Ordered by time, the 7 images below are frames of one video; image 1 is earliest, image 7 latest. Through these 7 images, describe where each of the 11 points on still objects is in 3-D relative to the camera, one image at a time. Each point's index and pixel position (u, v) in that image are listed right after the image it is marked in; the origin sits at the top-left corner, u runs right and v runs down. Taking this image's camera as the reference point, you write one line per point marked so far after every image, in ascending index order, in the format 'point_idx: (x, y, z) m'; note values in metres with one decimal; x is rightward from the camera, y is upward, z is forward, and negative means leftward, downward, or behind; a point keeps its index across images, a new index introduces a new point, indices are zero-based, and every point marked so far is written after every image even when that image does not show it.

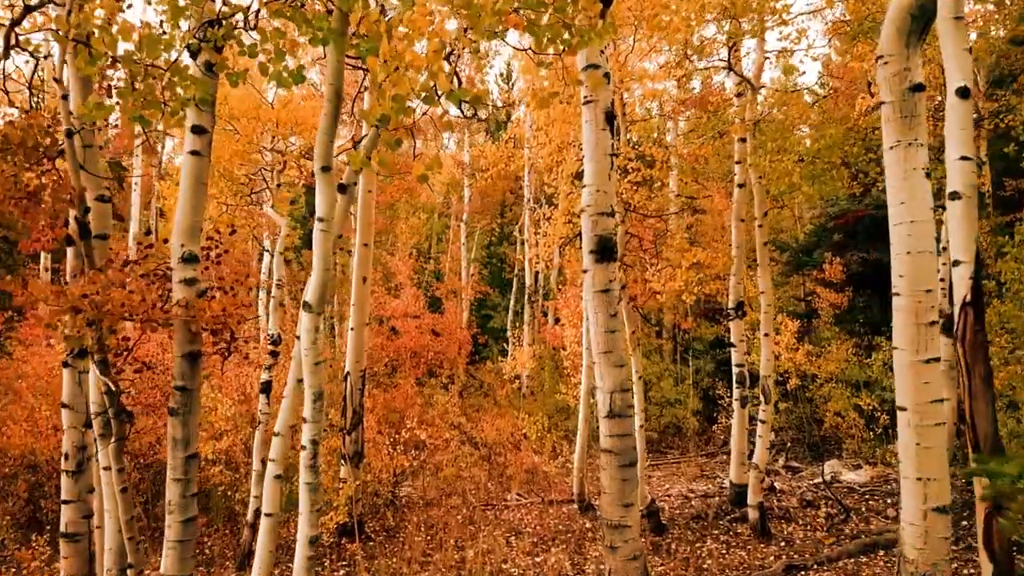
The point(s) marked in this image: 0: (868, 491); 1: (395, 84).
0: (+5.3, -3.0, +10.3) m
1: (-0.5, +0.9, +3.0) m
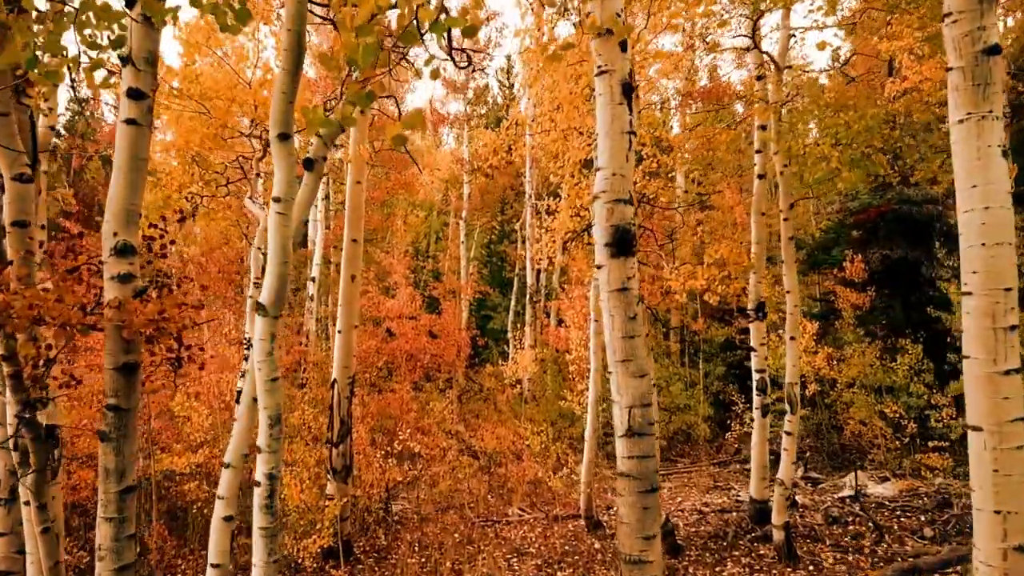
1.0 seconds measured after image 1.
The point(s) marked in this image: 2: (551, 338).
0: (+5.3, -3.0, +9.5) m
1: (-0.5, +0.9, +2.3) m
2: (+0.9, -1.2, +15.8) m
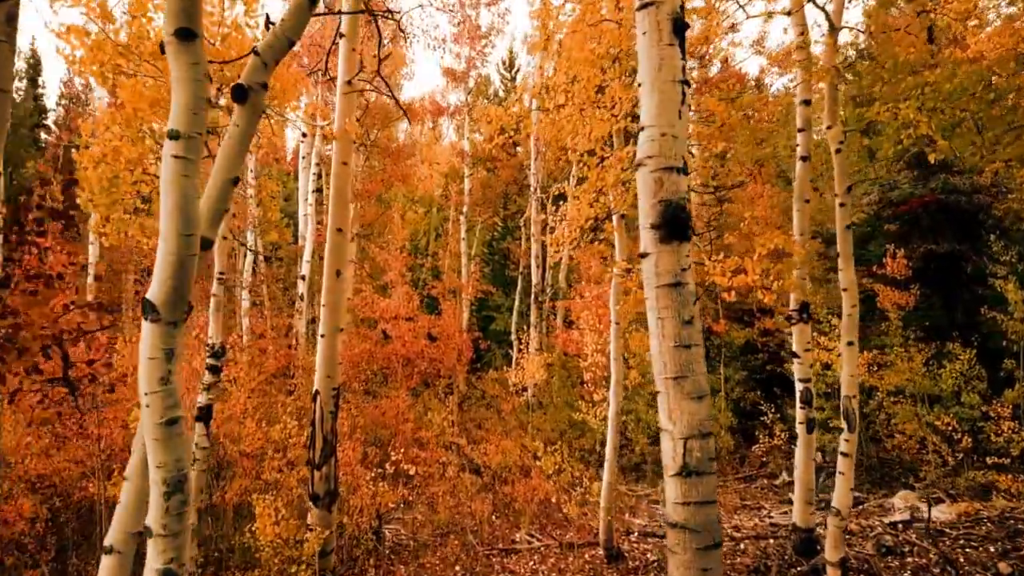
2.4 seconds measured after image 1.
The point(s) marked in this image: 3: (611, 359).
0: (+5.4, -3.0, +8.3) m
1: (-0.4, +0.9, +1.1) m
2: (+1.0, -1.1, +14.6) m
3: (+1.2, -0.9, +8.5) m
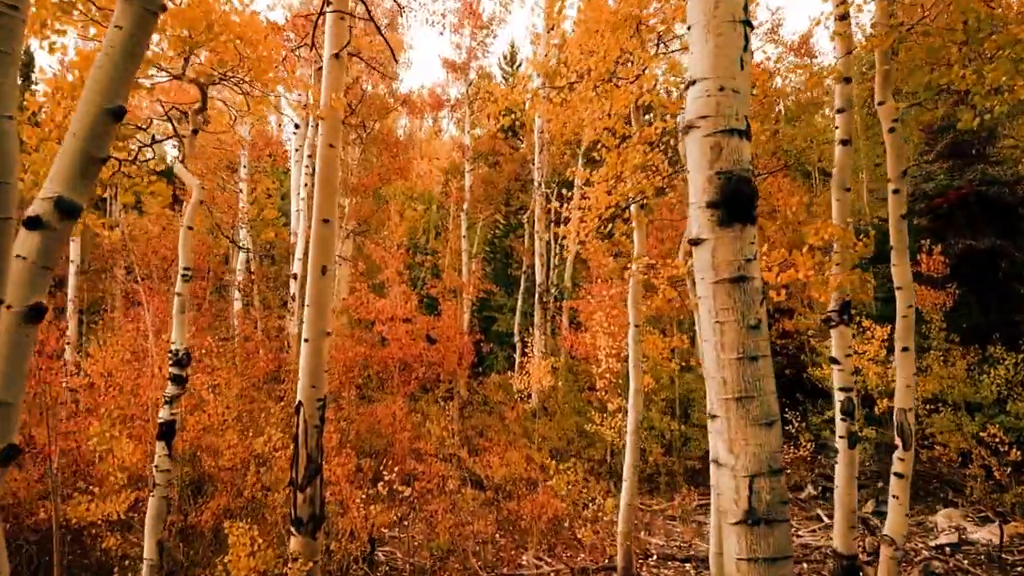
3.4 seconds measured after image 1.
0: (+5.5, -3.0, +7.5) m
1: (-0.3, +1.0, +0.3) m
2: (+1.1, -1.1, +13.8) m
3: (+1.3, -0.9, +7.7) m
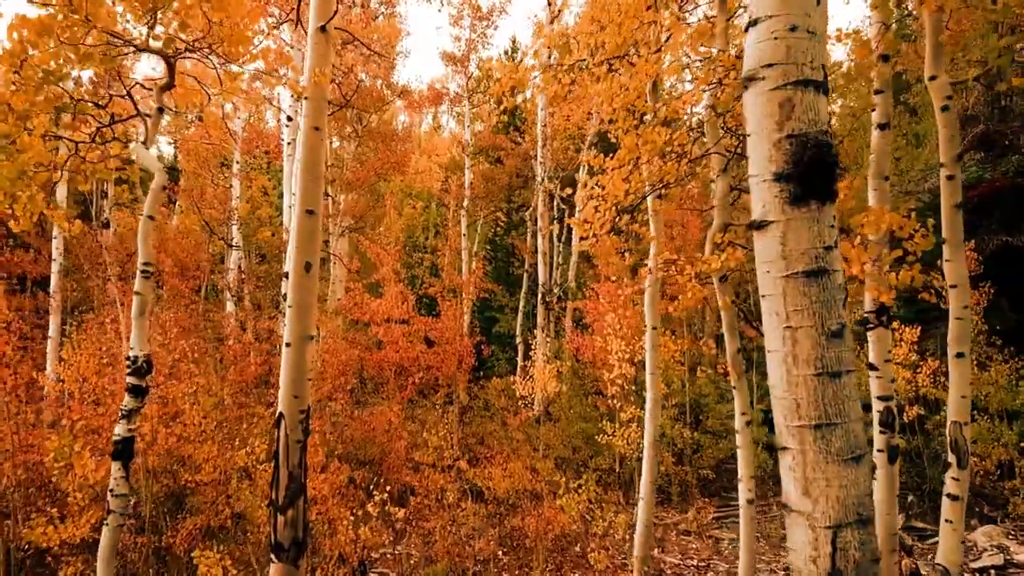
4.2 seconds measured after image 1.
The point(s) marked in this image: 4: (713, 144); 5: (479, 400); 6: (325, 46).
0: (+5.5, -2.9, +6.8) m
1: (-0.3, +1.0, -0.4) m
2: (+1.1, -1.1, +13.1) m
3: (+1.3, -0.8, +7.0) m
4: (+1.6, +1.2, +5.6) m
5: (-0.7, -2.3, +14.1) m
6: (-1.6, +2.1, +6.1) m
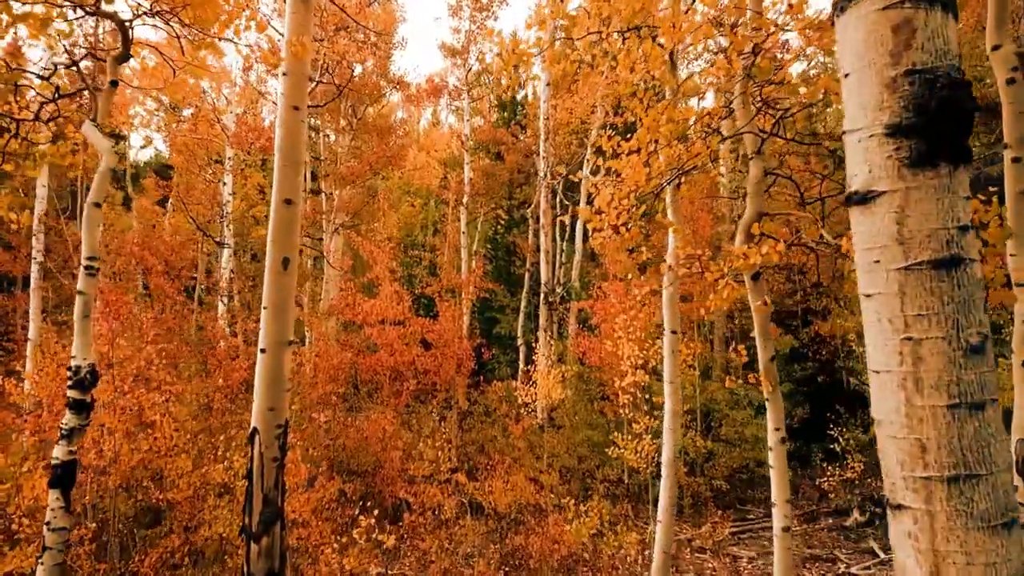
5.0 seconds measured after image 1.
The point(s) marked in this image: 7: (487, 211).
0: (+5.6, -2.9, +6.1) m
1: (-0.3, +1.0, -1.1) m
2: (+1.1, -1.1, +12.4) m
3: (+1.4, -0.8, +6.3) m
4: (+1.7, +1.2, +4.9) m
5: (-0.6, -2.2, +13.4) m
6: (-1.6, +2.1, +5.4) m
7: (-0.7, +2.2, +19.7) m
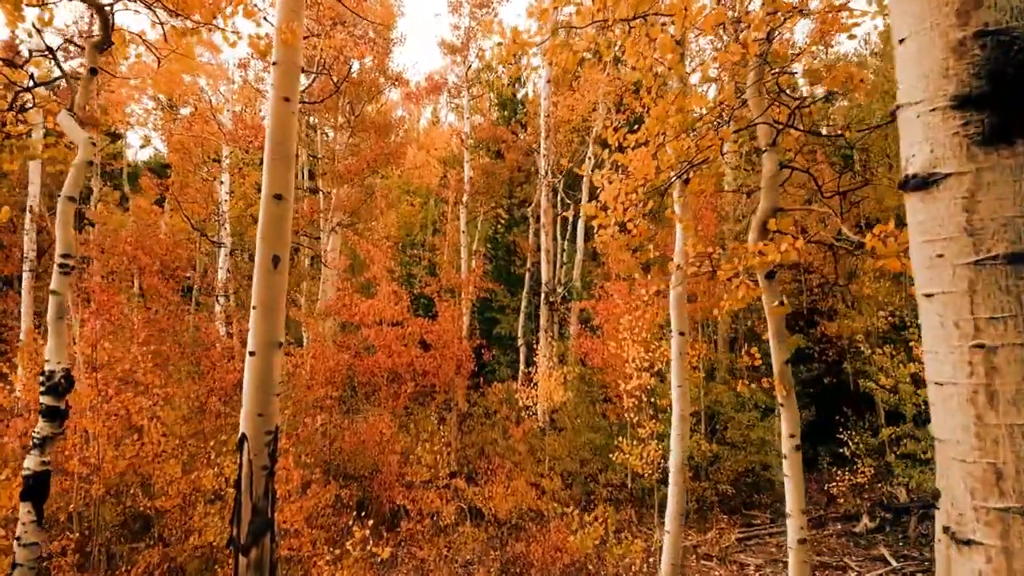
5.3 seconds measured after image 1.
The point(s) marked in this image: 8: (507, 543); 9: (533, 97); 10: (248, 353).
0: (+5.6, -2.9, +5.9) m
1: (-0.2, +1.0, -1.3) m
2: (+1.2, -1.1, +12.2) m
3: (+1.4, -0.8, +6.1) m
4: (+1.7, +1.2, +4.7) m
5: (-0.6, -2.2, +13.1) m
6: (-1.6, +2.1, +5.2) m
7: (-0.7, +2.2, +19.5) m
8: (-0.1, -3.1, +8.7) m
9: (+0.5, +4.9, +17.9) m
10: (-1.9, -0.5, +4.9) m
